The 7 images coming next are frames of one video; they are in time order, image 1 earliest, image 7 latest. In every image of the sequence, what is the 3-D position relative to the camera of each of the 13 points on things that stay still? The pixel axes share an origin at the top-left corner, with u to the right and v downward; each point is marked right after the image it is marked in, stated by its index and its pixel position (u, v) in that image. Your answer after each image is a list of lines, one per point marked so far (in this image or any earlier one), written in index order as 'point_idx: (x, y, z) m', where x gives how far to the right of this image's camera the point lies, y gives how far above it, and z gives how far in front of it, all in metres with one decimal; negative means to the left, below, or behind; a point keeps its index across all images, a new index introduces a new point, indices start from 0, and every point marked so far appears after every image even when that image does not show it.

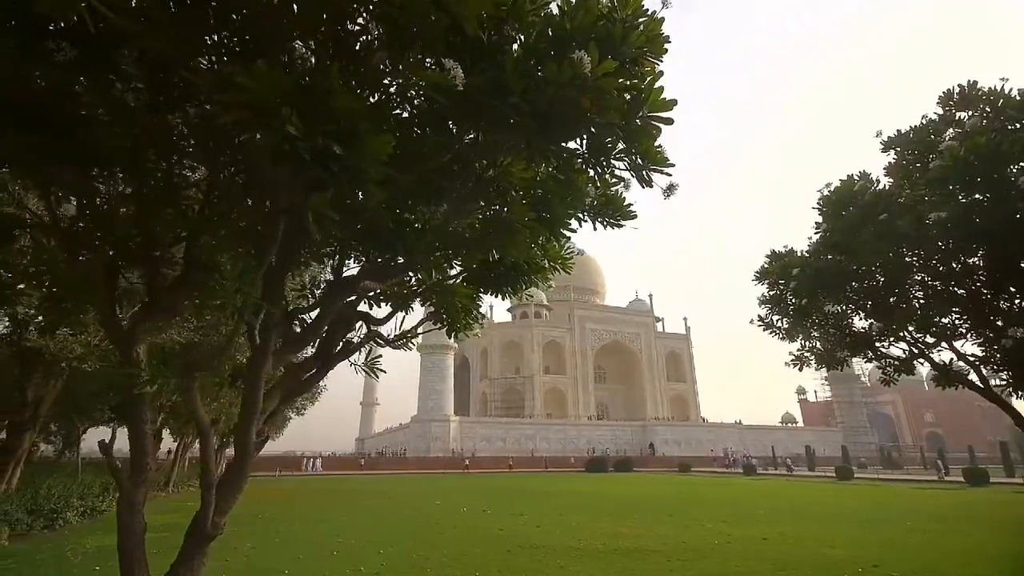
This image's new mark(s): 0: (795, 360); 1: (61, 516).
0: (+3.1, -0.8, +7.0) m
1: (-8.2, -4.2, +11.4) m
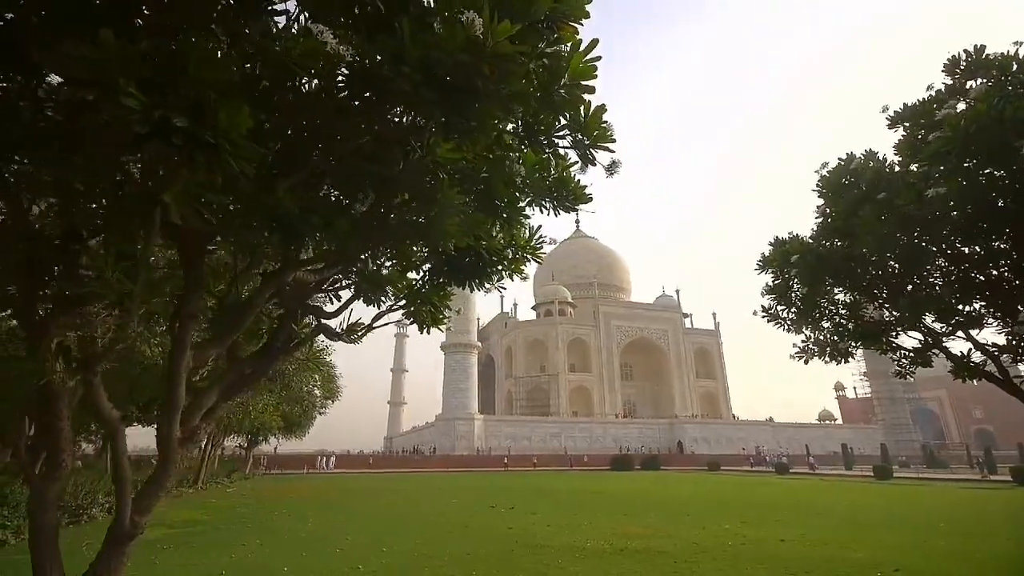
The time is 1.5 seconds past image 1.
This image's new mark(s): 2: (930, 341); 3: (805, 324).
0: (+3.0, -0.7, +6.7) m
1: (-8.0, -4.2, +11.6) m
2: (+4.1, -0.5, +6.0) m
3: (+3.1, -0.4, +6.6) m
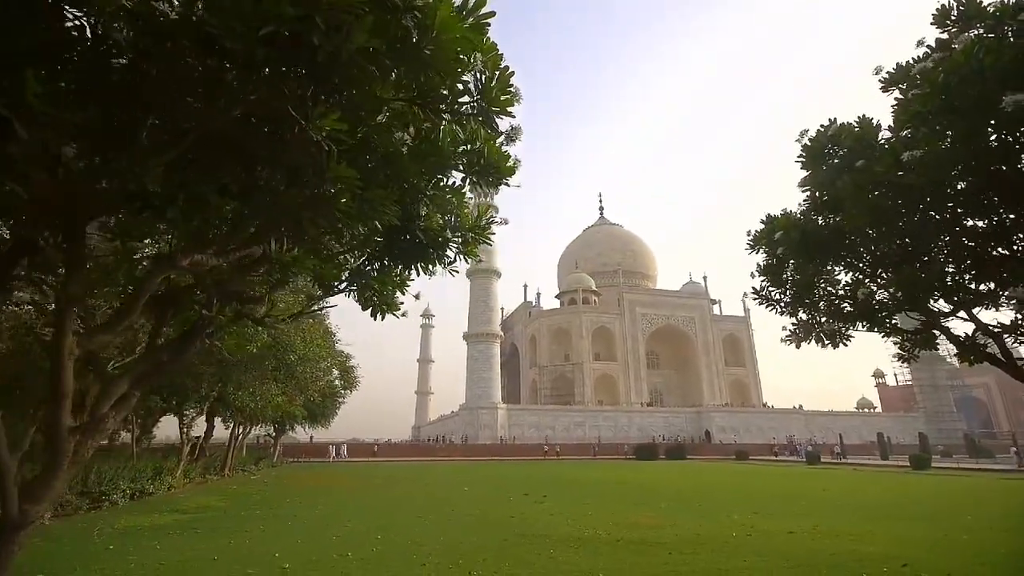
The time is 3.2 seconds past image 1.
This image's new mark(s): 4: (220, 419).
0: (+2.9, -0.5, +6.3) m
1: (-7.8, -4.1, +12.0) m
2: (+3.8, -0.3, +5.6) m
3: (+2.9, -0.2, +6.2) m
4: (-9.0, -4.1, +19.1) m
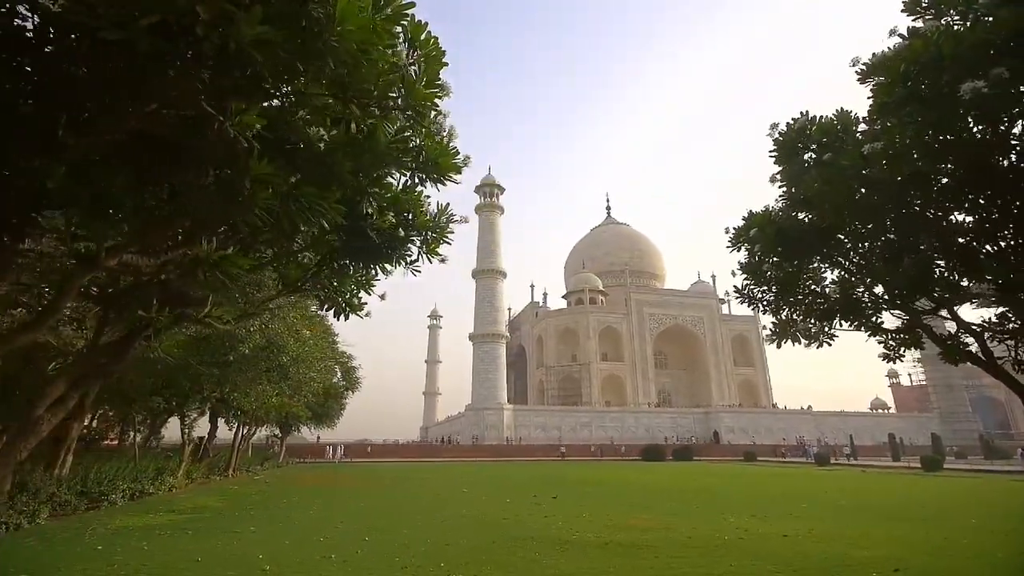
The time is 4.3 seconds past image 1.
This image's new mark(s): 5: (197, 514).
0: (+2.6, -0.5, +6.2) m
1: (-7.9, -4.1, +12.1) m
2: (+3.6, -0.3, +5.5) m
3: (+2.7, -0.2, +6.1) m
4: (-8.9, -4.1, +19.2) m
5: (-5.6, -4.1, +11.0) m
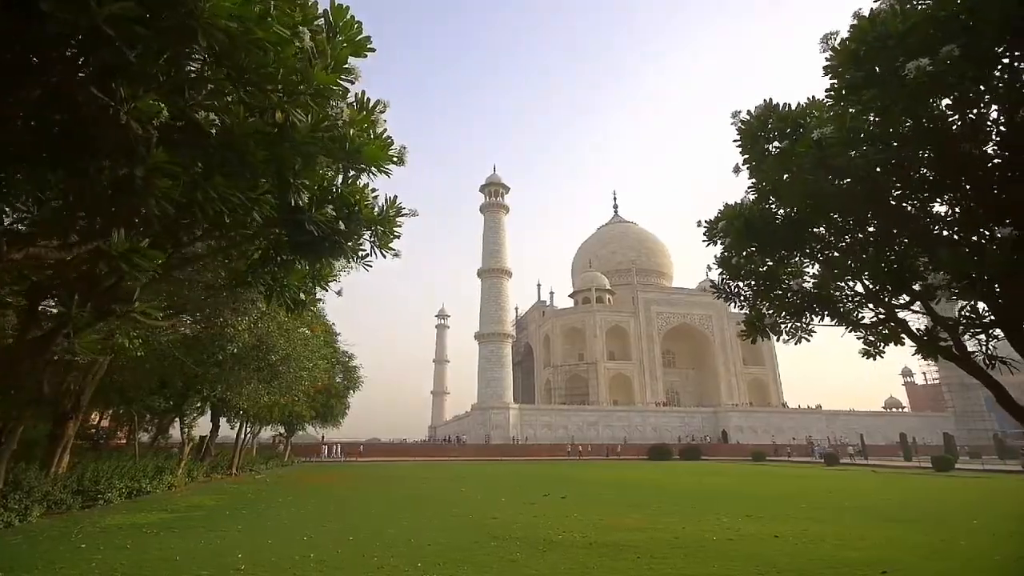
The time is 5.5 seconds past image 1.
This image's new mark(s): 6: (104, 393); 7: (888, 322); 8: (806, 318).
0: (+2.4, -0.4, +6.1) m
1: (-8.0, -4.1, +12.1) m
2: (+3.3, -0.2, +5.3) m
3: (+2.4, -0.1, +6.0) m
4: (-8.9, -4.1, +19.3) m
5: (-5.8, -4.1, +11.1) m
6: (-9.0, -2.3, +13.6) m
7: (+3.3, -0.3, +5.4) m
8: (+2.7, -0.3, +5.7) m
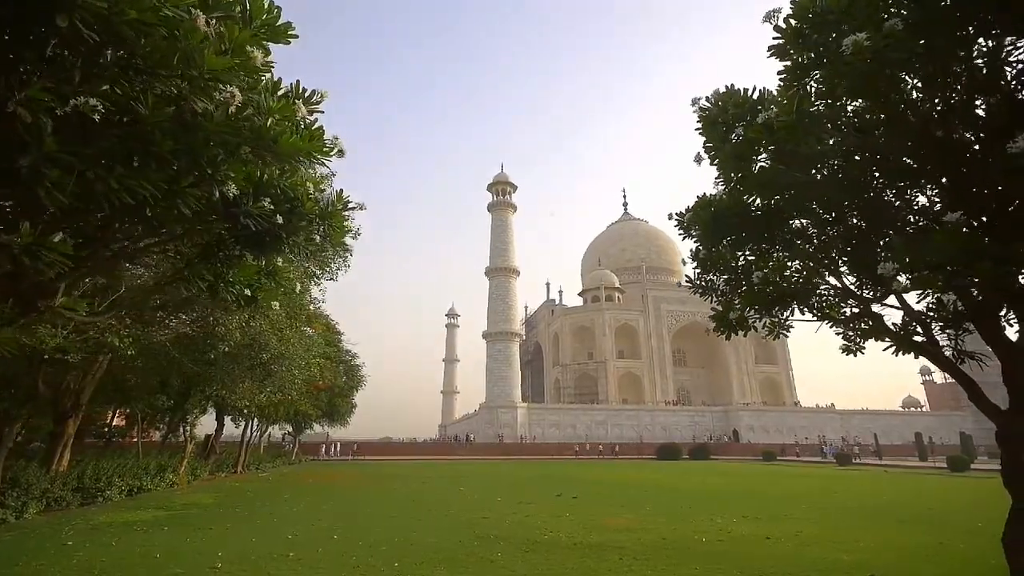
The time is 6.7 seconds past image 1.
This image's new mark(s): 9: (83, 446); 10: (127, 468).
0: (+2.1, -0.4, +5.9) m
1: (-8.1, -4.1, +12.3) m
2: (+3.0, -0.2, +5.1) m
3: (+2.1, -0.1, +5.8) m
4: (-8.8, -4.1, +19.4) m
5: (-5.9, -4.0, +11.1) m
6: (-9.1, -2.3, +13.7) m
7: (+3.0, -0.2, +5.2) m
8: (+2.4, -0.2, +5.5) m
9: (-13.0, -4.8, +18.7) m
10: (-8.4, -3.9, +13.4) m
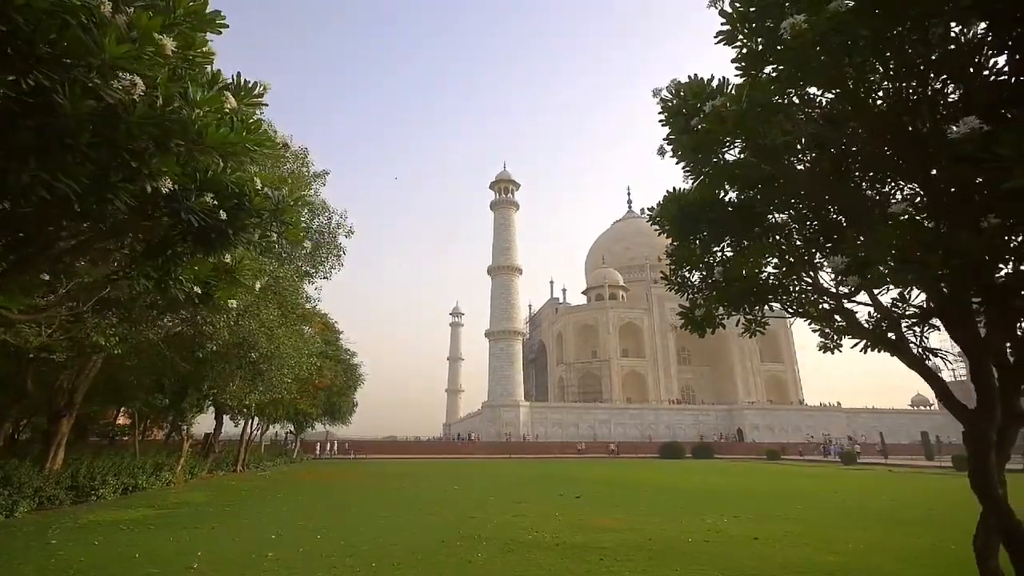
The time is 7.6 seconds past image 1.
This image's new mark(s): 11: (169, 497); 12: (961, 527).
0: (+1.8, -0.3, +5.8) m
1: (-8.3, -4.1, +12.3) m
2: (+2.7, -0.1, +5.0) m
3: (+1.8, 0.0, +5.7) m
4: (-8.8, -4.1, +19.5) m
5: (-6.1, -4.0, +11.1) m
6: (-9.2, -2.3, +13.8) m
7: (+2.7, -0.2, +5.1) m
8: (+2.2, -0.2, +5.4) m
9: (-13.1, -4.8, +18.8) m
10: (-8.5, -3.9, +13.5) m
11: (-7.1, -4.3, +12.7) m
12: (+6.7, -3.5, +8.9) m
